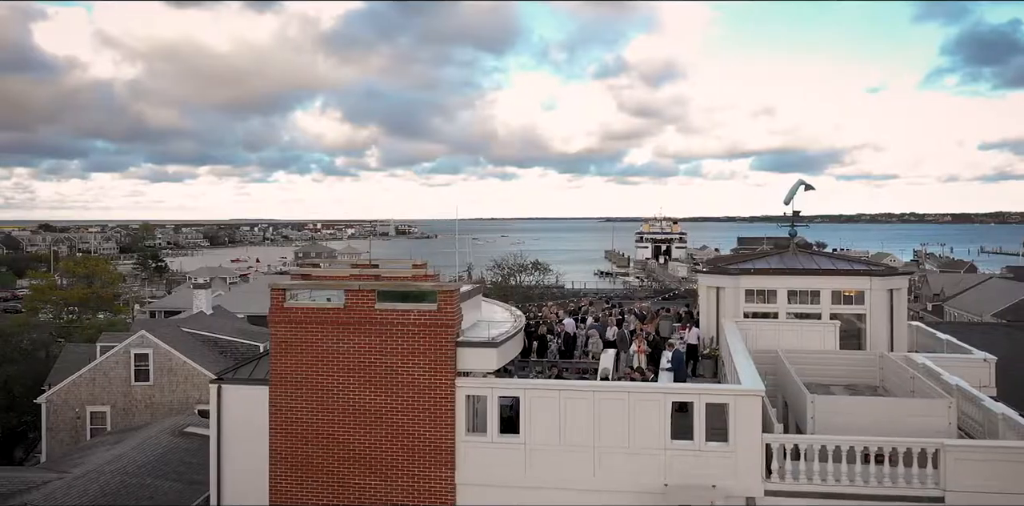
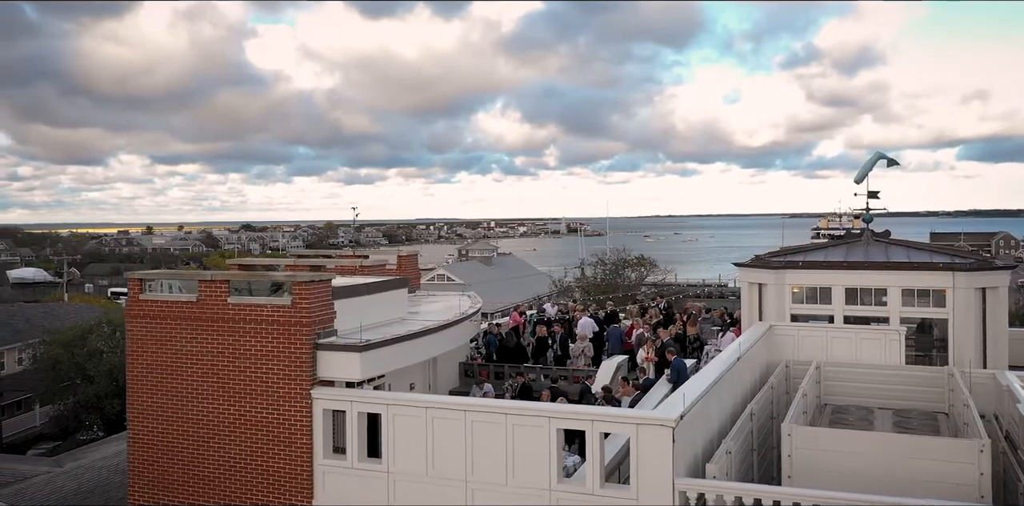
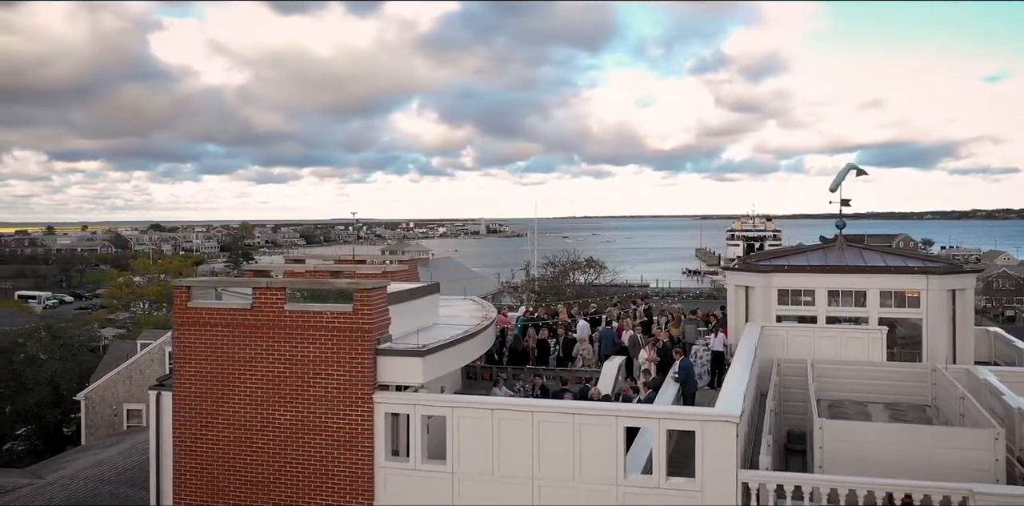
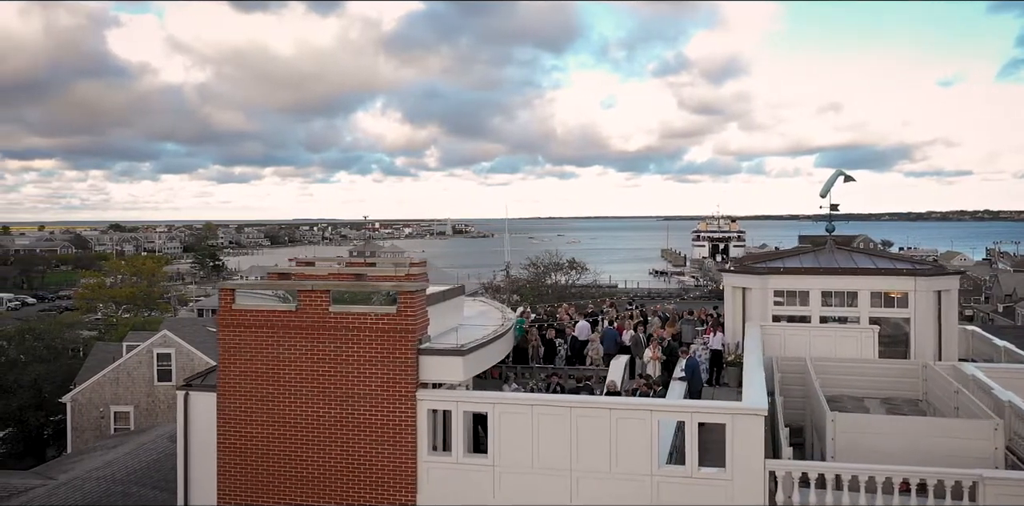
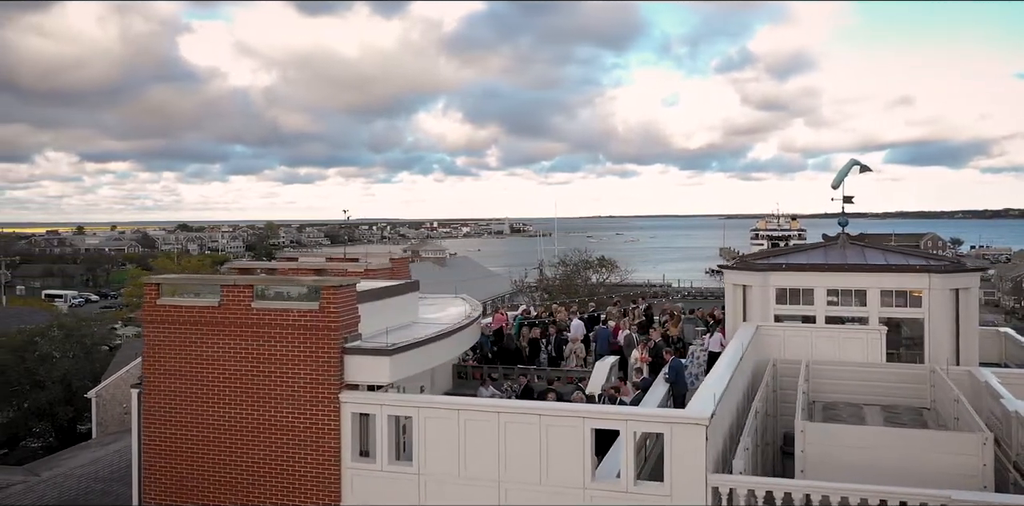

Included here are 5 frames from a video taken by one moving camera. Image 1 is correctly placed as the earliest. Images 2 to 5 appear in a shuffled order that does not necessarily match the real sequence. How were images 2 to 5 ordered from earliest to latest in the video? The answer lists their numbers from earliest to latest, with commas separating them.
4, 3, 5, 2
